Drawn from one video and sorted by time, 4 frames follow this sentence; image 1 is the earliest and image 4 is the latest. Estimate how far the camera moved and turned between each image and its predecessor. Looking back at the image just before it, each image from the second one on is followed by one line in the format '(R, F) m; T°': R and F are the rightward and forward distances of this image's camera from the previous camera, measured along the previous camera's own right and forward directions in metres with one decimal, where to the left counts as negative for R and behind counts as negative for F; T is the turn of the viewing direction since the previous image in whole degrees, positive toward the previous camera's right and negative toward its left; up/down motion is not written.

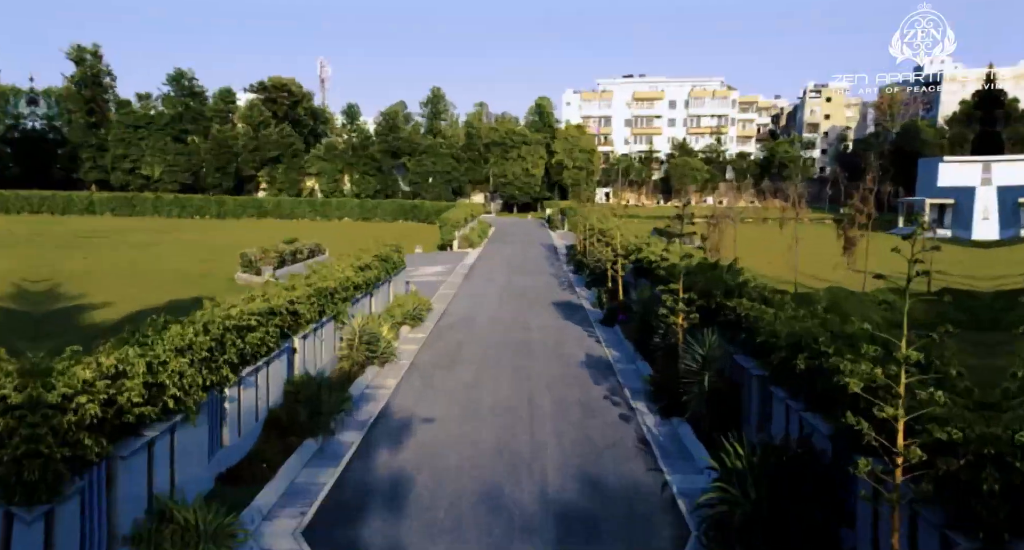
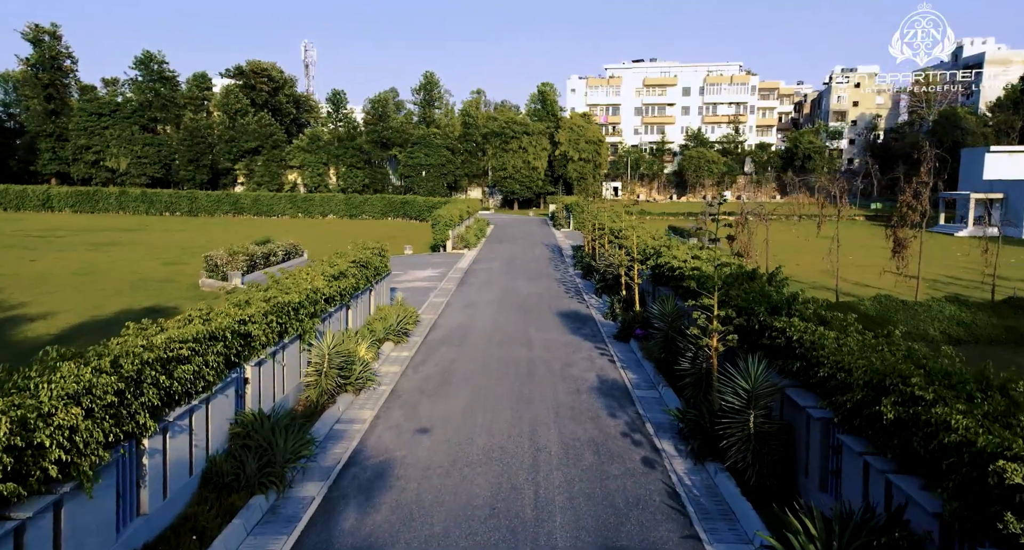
(-0.3, +1.8) m; +2°
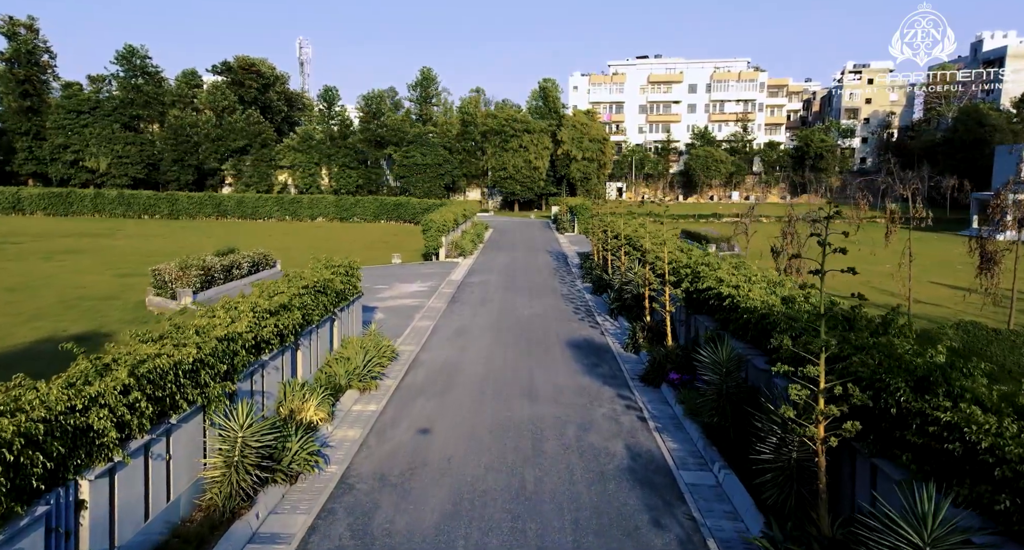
(0.0, +3.1) m; 0°
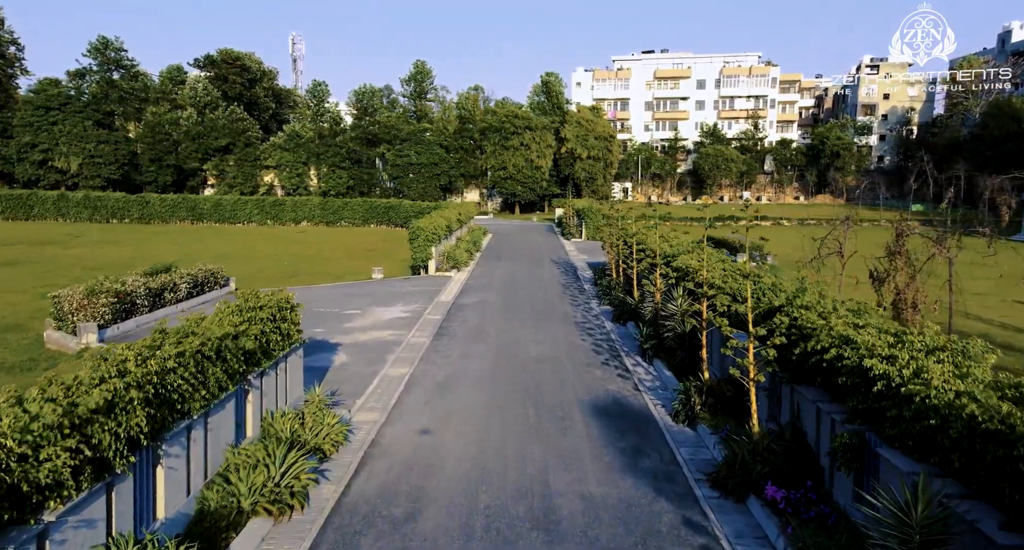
(0.0, +4.0) m; 0°
